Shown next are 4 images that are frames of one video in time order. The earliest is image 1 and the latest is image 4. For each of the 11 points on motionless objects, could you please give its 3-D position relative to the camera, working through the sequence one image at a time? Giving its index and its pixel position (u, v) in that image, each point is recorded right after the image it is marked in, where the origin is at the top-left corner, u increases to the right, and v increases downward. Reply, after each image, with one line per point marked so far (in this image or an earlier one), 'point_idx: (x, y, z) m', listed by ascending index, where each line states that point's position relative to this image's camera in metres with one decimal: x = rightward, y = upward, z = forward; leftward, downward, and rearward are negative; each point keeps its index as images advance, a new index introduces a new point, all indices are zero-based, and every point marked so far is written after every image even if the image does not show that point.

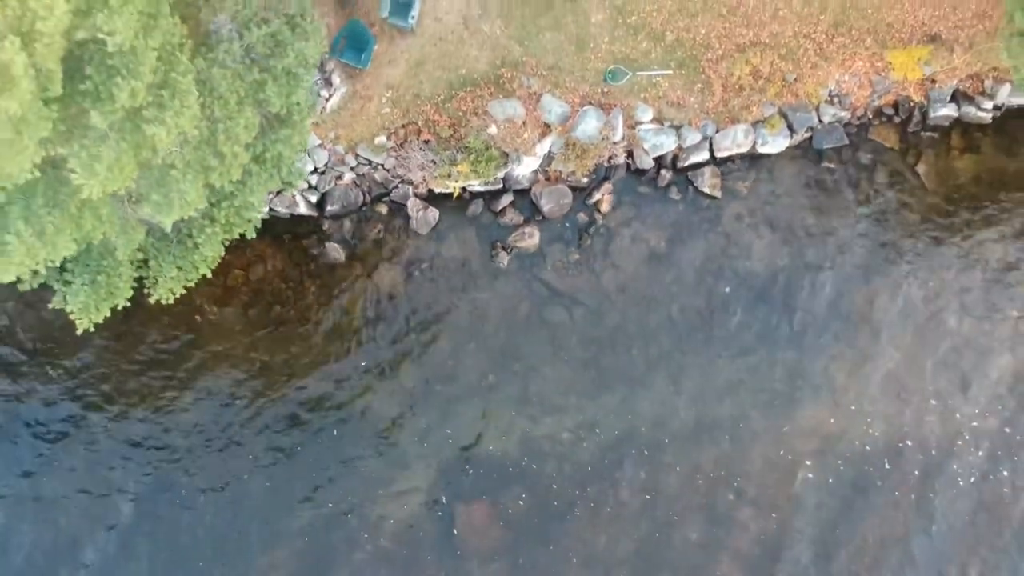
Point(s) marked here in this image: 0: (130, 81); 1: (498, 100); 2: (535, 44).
0: (-3.7, +2.0, +9.8) m
1: (-0.2, +2.9, +16.0) m
2: (+0.4, +3.9, +15.9) m
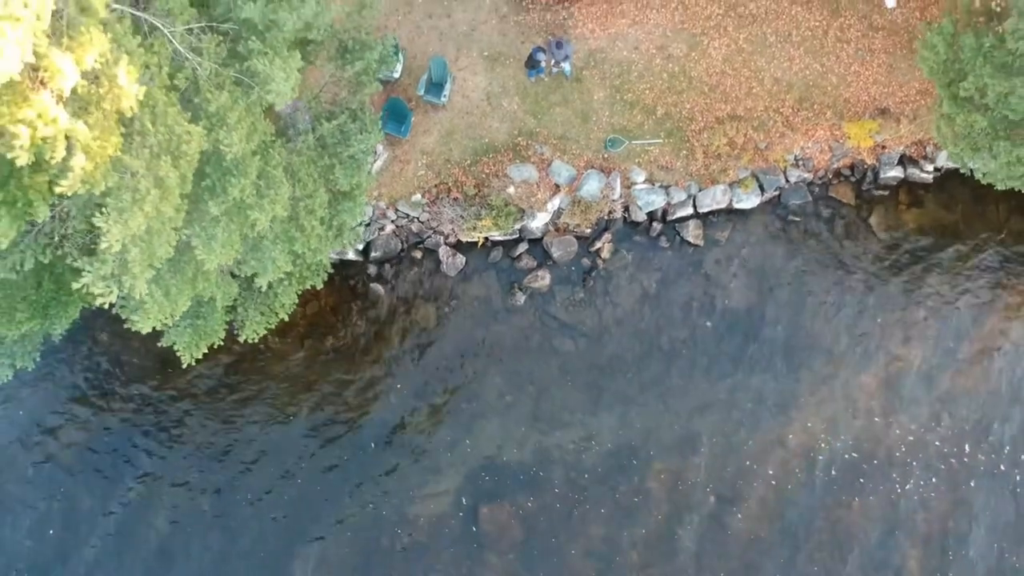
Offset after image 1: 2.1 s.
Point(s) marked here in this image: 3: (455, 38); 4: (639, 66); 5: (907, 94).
0: (-3.4, +1.4, +12.8) m
1: (+0.1, +2.3, +18.9) m
2: (+0.7, +3.2, +18.9) m
3: (-1.1, +4.7, +18.8) m
4: (+2.4, +4.1, +18.8) m
5: (+7.3, +3.6, +18.8) m
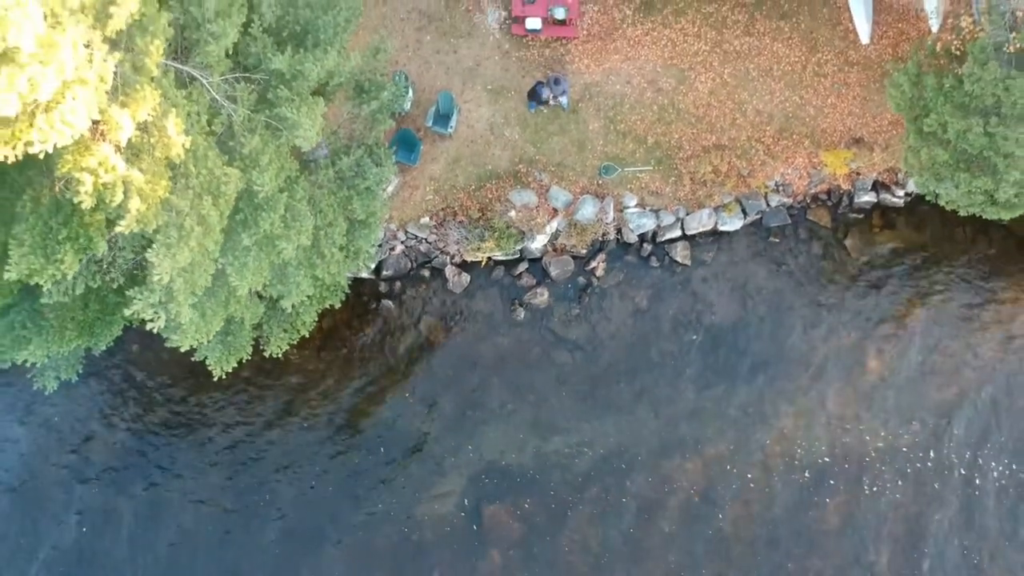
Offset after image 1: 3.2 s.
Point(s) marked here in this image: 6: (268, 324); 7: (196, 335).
0: (-3.4, +1.0, +14.3) m
1: (+0.1, +2.0, +20.4) m
2: (+0.7, +2.9, +20.4) m
3: (-1.0, +4.3, +20.4) m
4: (+2.4, +3.8, +20.3) m
5: (+7.4, +3.3, +20.3) m
6: (-4.1, -0.6, +17.1) m
7: (-4.6, -0.7, +14.6) m
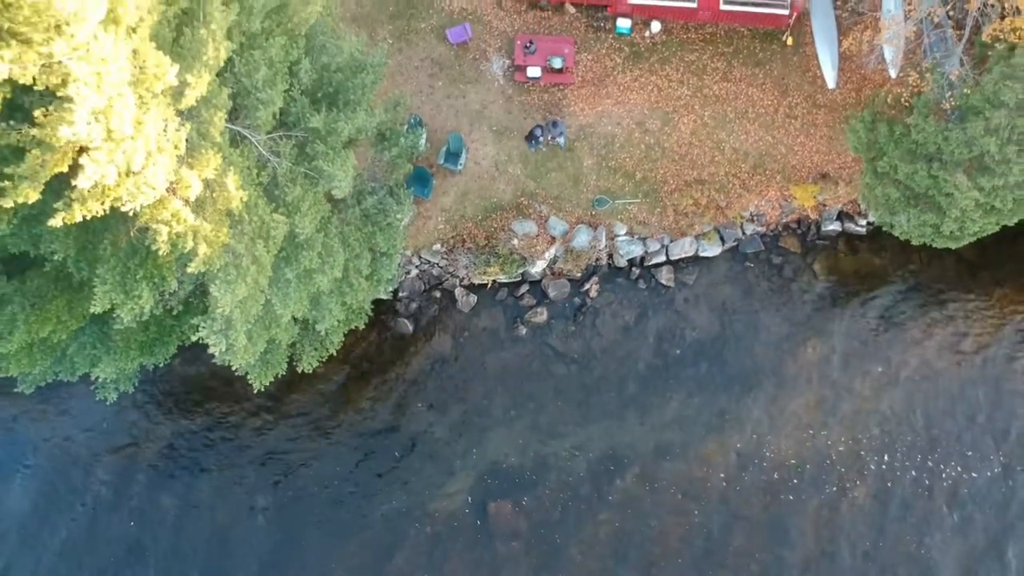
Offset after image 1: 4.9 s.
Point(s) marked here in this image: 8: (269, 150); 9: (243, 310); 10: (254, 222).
0: (-3.3, +0.6, +16.7) m
1: (+0.1, +1.5, +22.8) m
2: (+0.7, +2.4, +22.8) m
3: (-1.0, +3.9, +22.8) m
4: (+2.5, +3.4, +22.8) m
5: (+7.4, +2.8, +22.7) m
6: (-4.1, -1.1, +19.5) m
7: (-4.5, -1.1, +17.0) m
8: (-3.9, +2.2, +16.4) m
9: (-4.2, -0.3, +15.9) m
10: (-4.0, +1.0, +15.6) m
